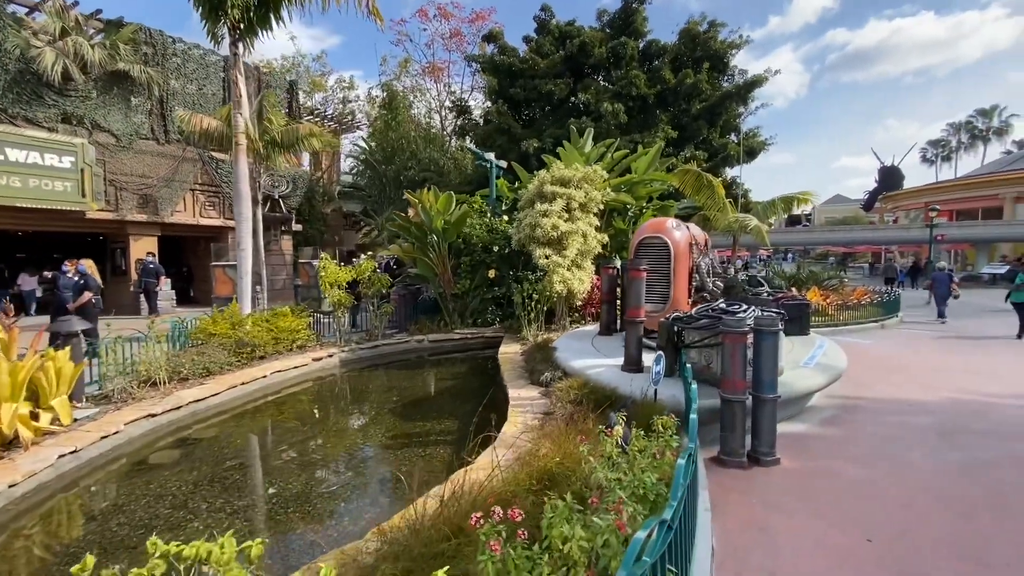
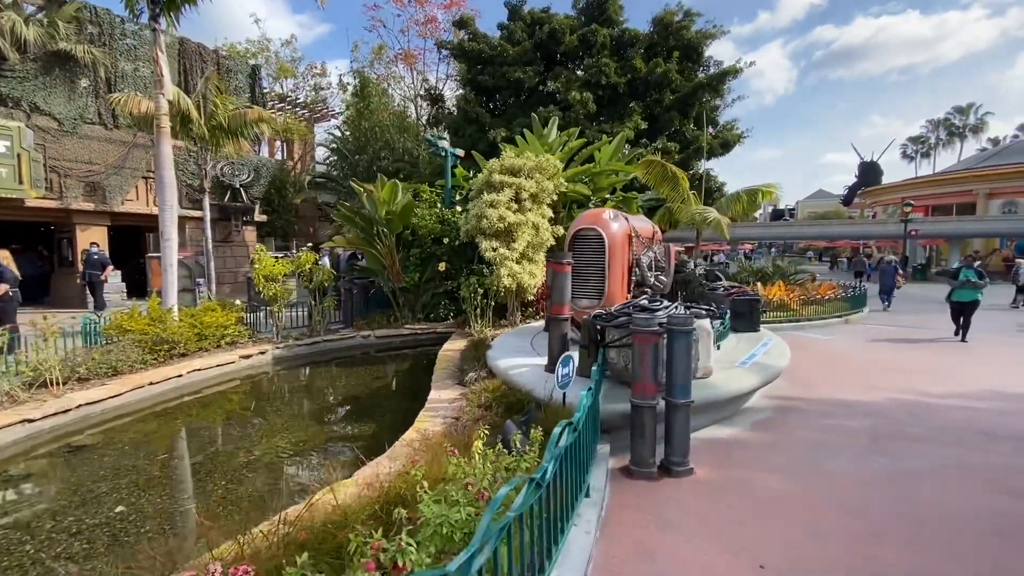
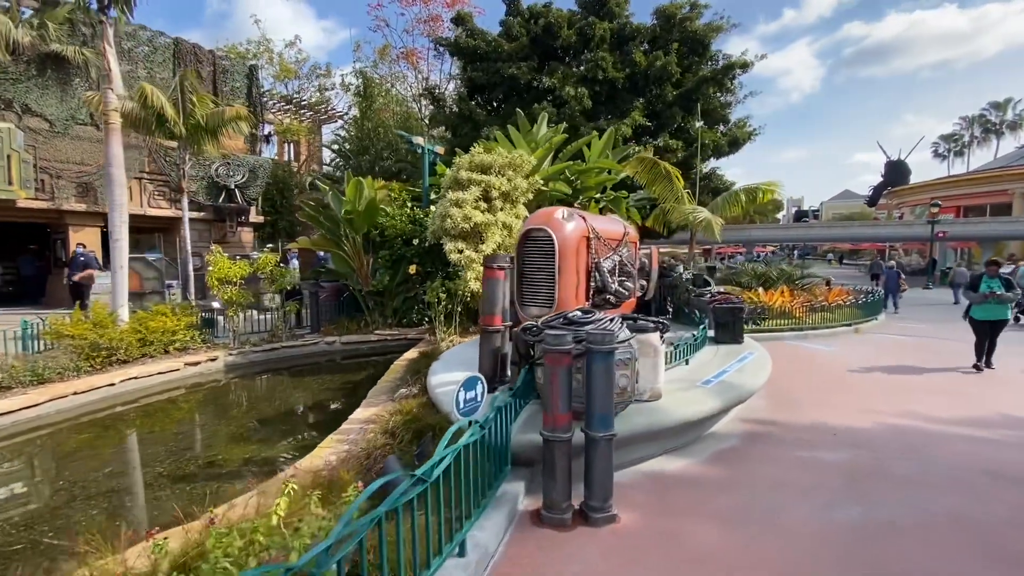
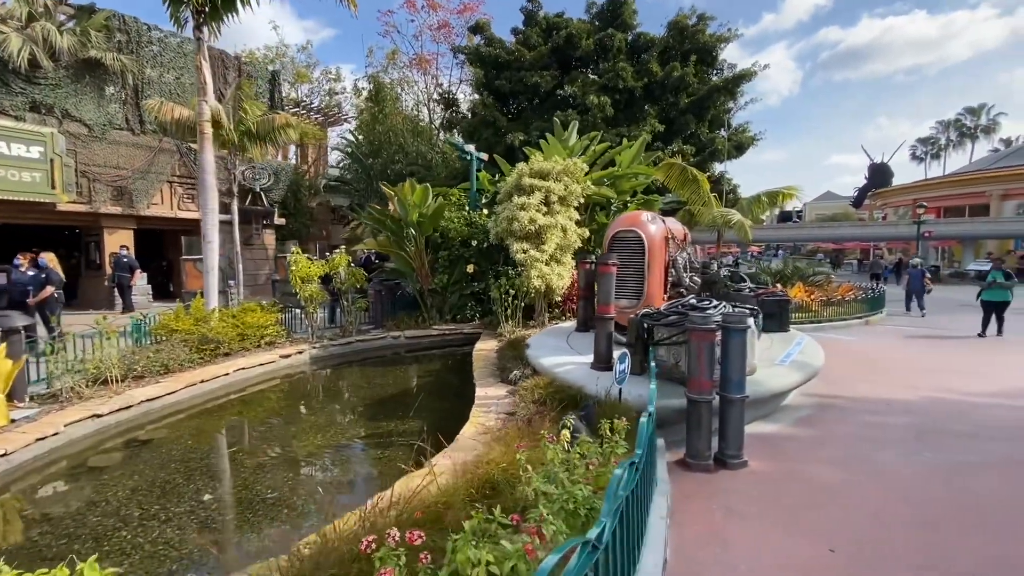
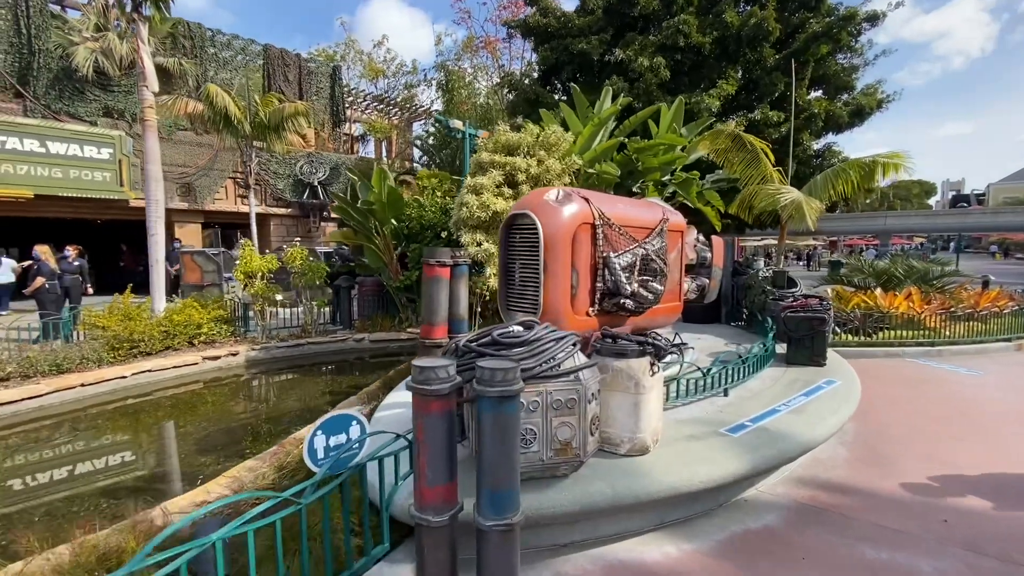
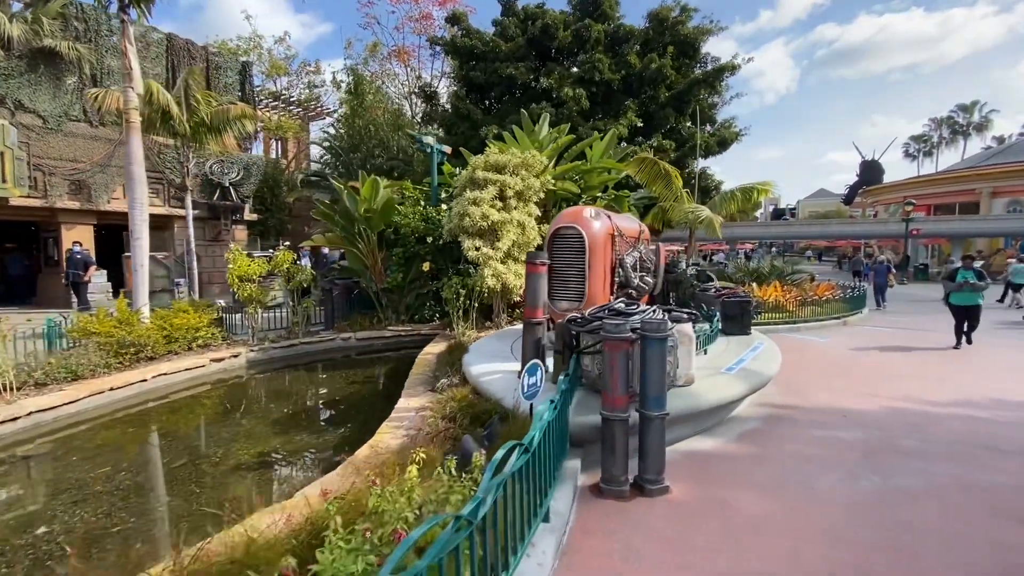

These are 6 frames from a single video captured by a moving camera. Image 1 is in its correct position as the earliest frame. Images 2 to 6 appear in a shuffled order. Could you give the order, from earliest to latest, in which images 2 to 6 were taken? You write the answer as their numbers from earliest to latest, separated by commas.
4, 2, 6, 3, 5
